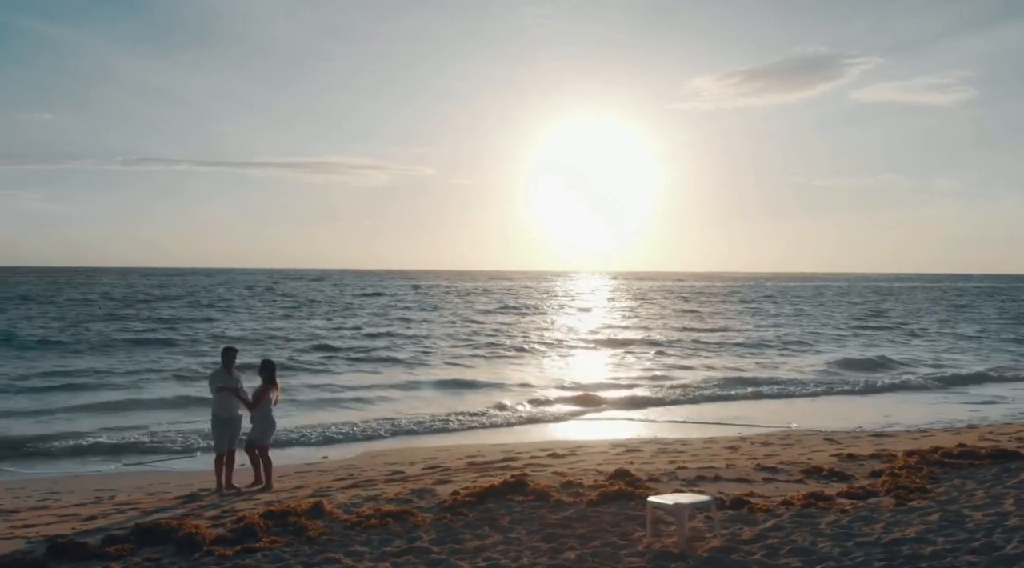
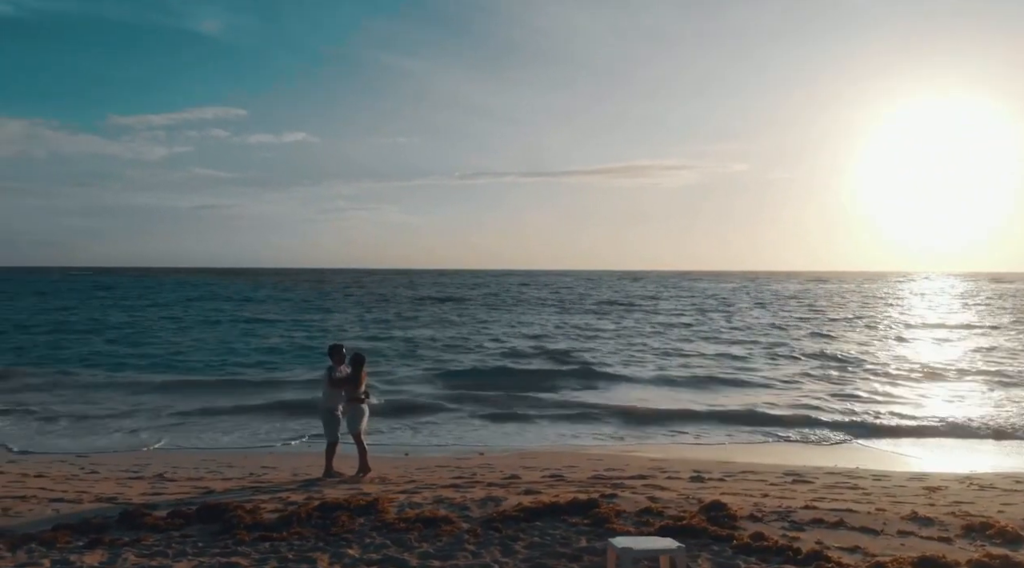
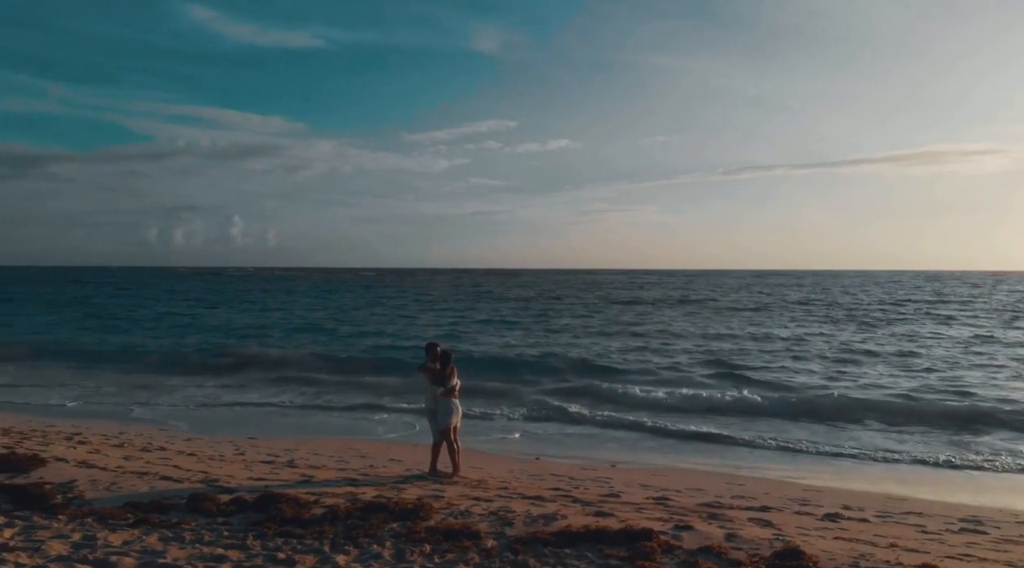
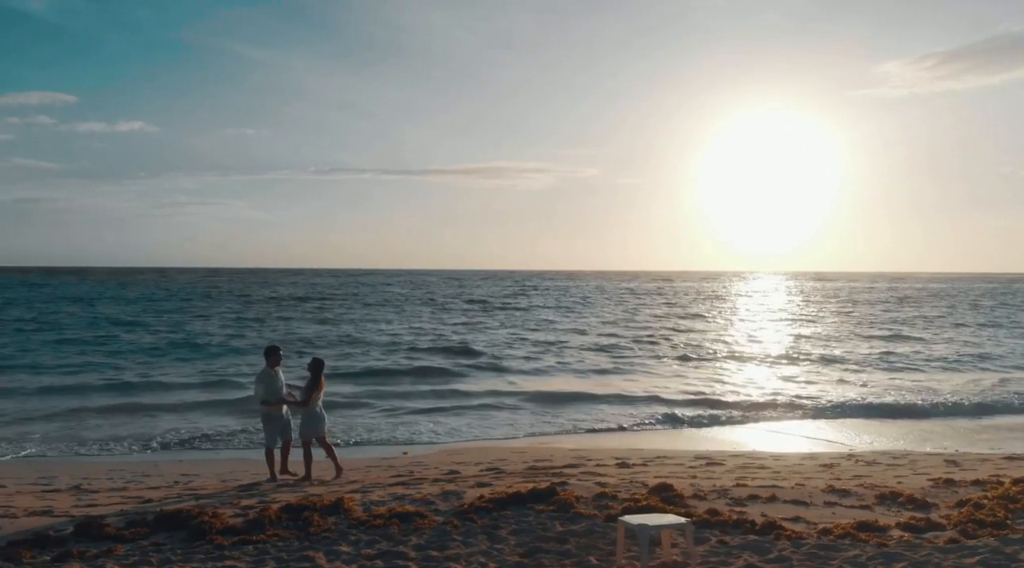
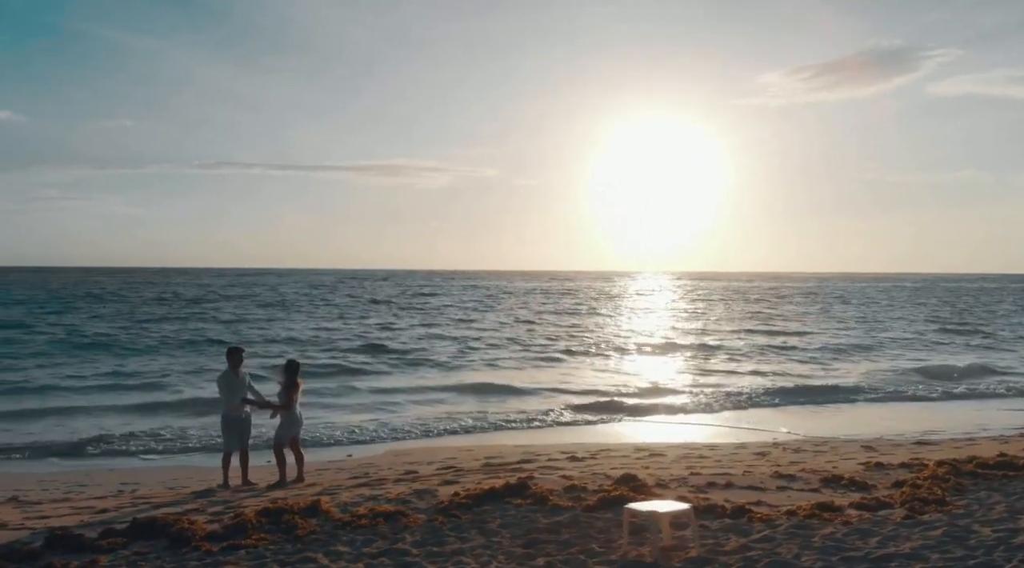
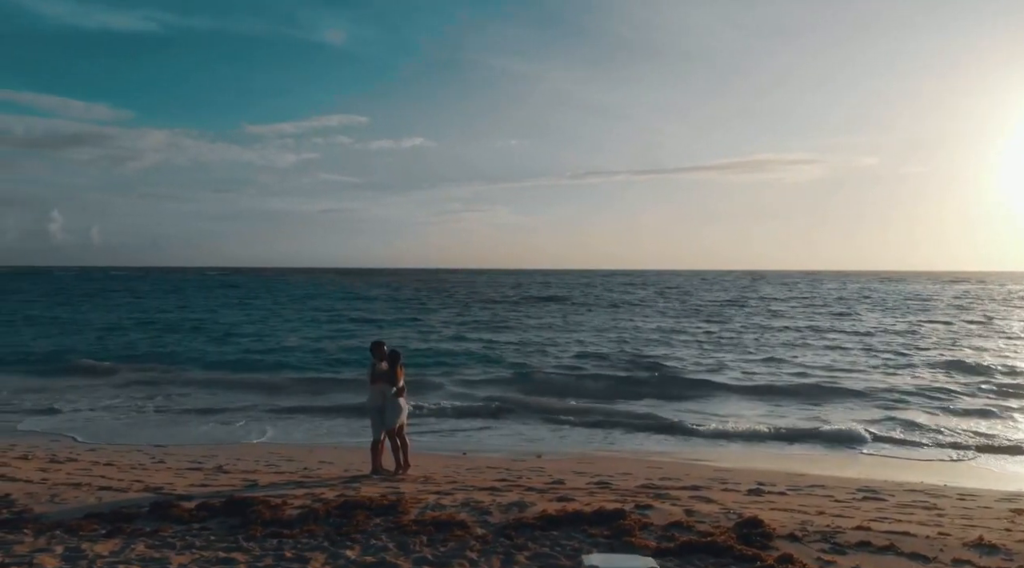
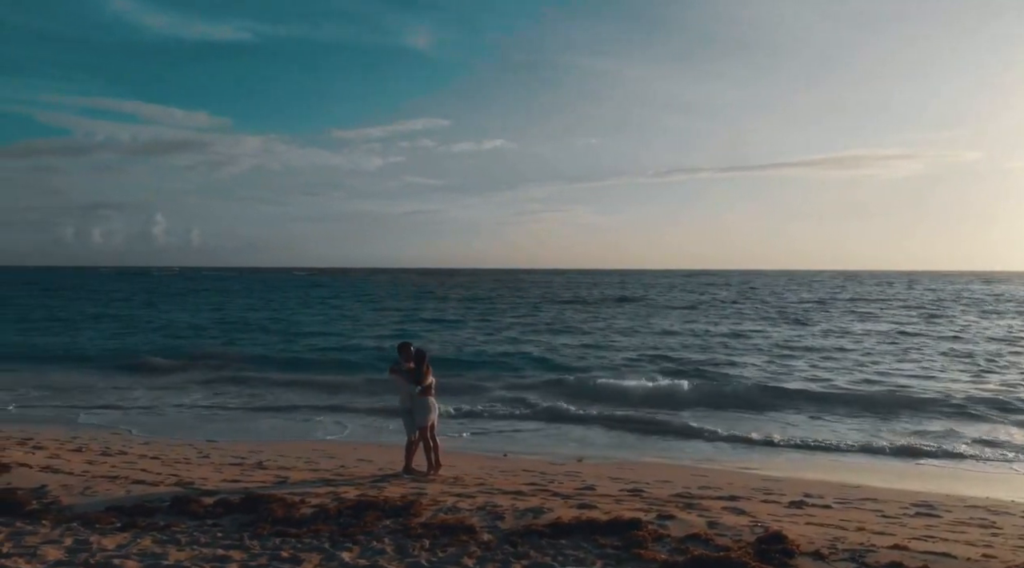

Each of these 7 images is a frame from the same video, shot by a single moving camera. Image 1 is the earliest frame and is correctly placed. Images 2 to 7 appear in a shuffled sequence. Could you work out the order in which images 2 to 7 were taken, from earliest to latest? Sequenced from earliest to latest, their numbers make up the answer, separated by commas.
5, 4, 2, 6, 7, 3
